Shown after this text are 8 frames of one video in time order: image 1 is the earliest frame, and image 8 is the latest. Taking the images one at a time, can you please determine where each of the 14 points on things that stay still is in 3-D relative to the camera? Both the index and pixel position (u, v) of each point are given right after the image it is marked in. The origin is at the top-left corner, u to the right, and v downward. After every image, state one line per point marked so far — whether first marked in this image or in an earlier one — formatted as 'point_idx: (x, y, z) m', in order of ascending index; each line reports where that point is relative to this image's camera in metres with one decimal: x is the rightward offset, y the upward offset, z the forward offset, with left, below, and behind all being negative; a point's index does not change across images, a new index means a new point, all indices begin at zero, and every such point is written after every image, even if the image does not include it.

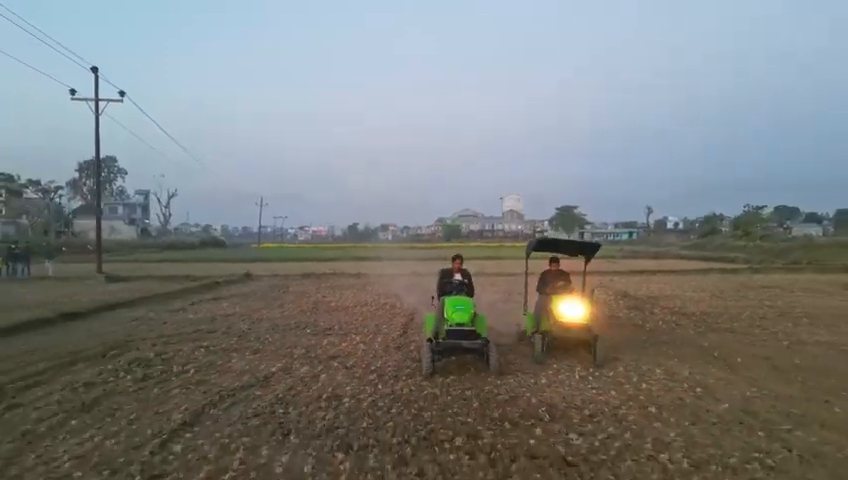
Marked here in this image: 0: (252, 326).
0: (-3.0, -1.5, +10.9) m
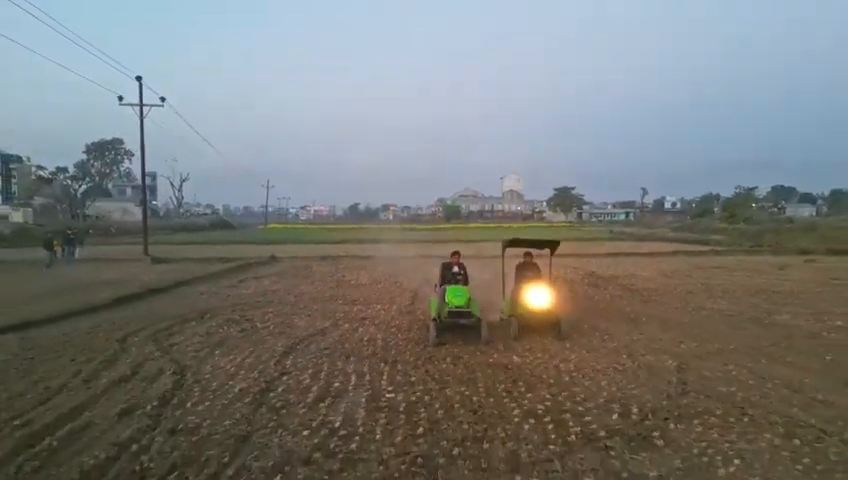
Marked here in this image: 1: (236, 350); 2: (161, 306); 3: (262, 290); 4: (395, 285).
0: (-3.0, -1.4, +14.3) m
1: (-2.8, -1.6, +9.0) m
2: (-5.7, -1.4, +13.3) m
3: (-4.3, -1.3, +16.2) m
4: (-0.8, -1.3, +17.4) m
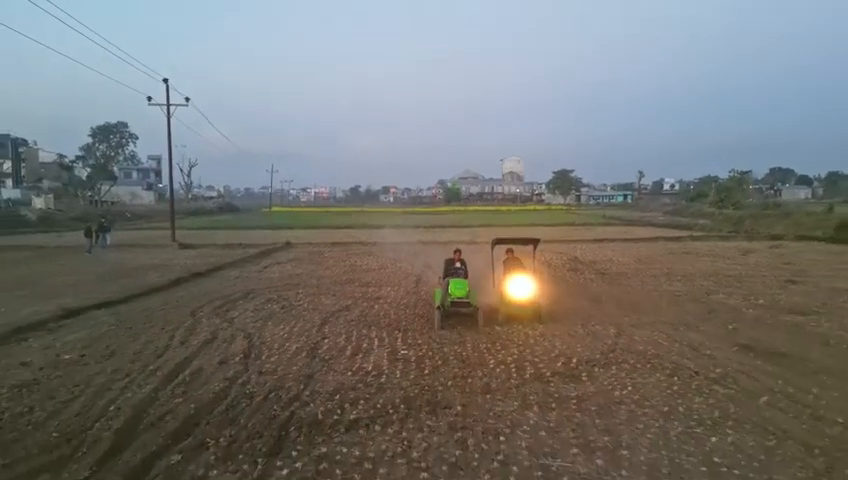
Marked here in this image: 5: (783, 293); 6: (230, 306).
0: (-2.9, -1.2, +17.0) m
1: (-2.7, -1.5, +11.7) m
2: (-5.6, -1.3, +16.0) m
3: (-4.2, -1.0, +18.8) m
4: (-0.7, -1.0, +20.0) m
5: (+8.7, -1.3, +14.9) m
6: (-4.2, -1.4, +13.3) m
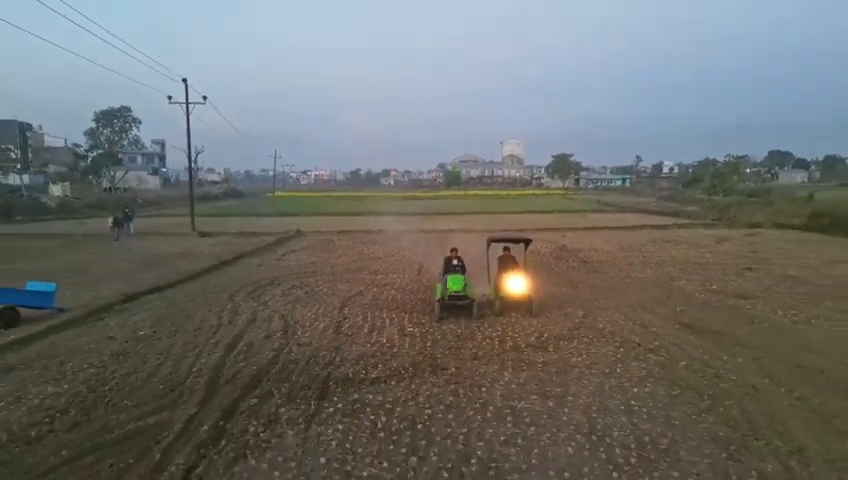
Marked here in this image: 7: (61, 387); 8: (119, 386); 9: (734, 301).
0: (-2.9, -0.9, +19.3) m
1: (-2.6, -1.5, +14.0) m
2: (-5.6, -1.1, +18.3) m
3: (-4.1, -0.8, +21.1) m
4: (-0.7, -0.7, +22.3) m
5: (+8.8, -1.1, +17.2) m
6: (-4.1, -1.3, +15.6) m
7: (-5.0, -2.0, +8.6) m
8: (-4.3, -2.0, +8.6) m
9: (+7.2, -1.4, +14.2) m
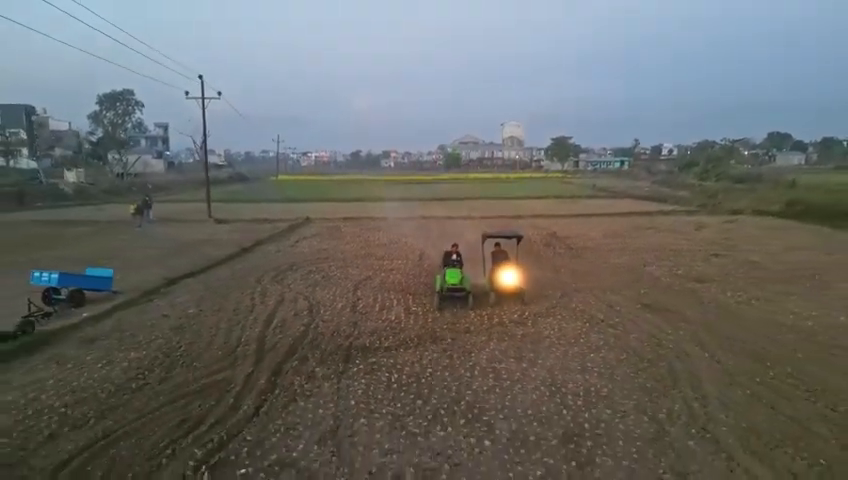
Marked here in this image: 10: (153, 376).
0: (-2.8, -0.6, +21.6) m
1: (-2.6, -1.3, +16.2) m
2: (-5.5, -0.7, +20.5) m
3: (-4.1, -0.3, +23.4) m
4: (-0.6, -0.2, +24.6) m
5: (+8.8, -0.8, +19.4) m
6: (-4.1, -1.0, +17.9) m
7: (-5.0, -2.0, +10.8) m
8: (-4.2, -2.0, +10.9) m
9: (+7.2, -1.2, +16.5) m
10: (-4.3, -2.1, +9.7) m
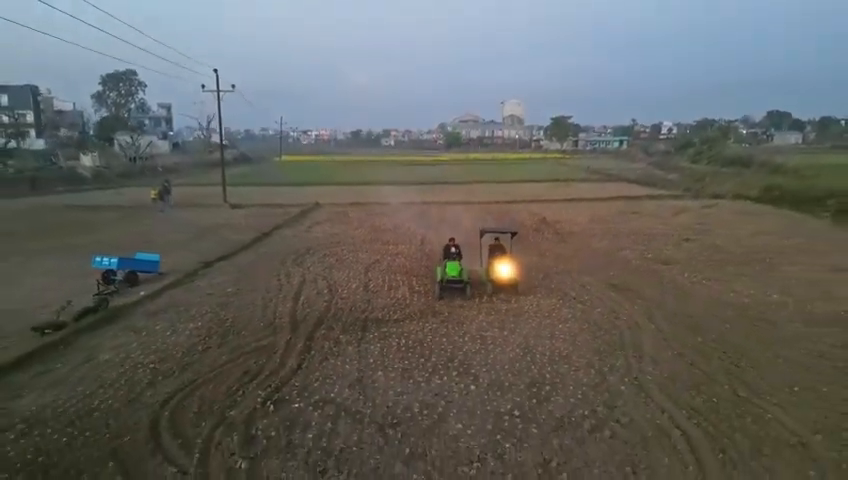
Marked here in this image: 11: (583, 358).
0: (-2.8, 0.0, +24.1) m
1: (-2.6, -0.9, +18.8) m
2: (-5.5, -0.2, +23.1) m
3: (-4.1, +0.3, +25.9) m
4: (-0.6, +0.5, +27.1) m
5: (+8.8, -0.3, +22.0) m
6: (-4.1, -0.6, +20.4) m
7: (-5.0, -1.8, +13.4) m
8: (-4.2, -1.8, +13.5) m
9: (+7.3, -0.8, +19.0) m
10: (-4.2, -2.0, +12.3) m
11: (+2.9, -2.1, +11.1) m
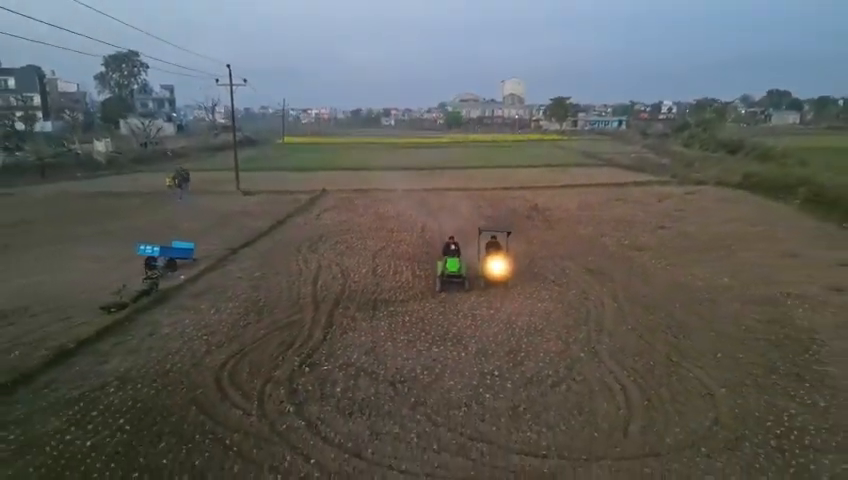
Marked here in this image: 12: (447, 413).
0: (-2.8, +0.5, +26.6) m
1: (-2.5, -0.5, +21.4) m
2: (-5.5, +0.3, +25.6) m
3: (-4.0, +0.9, +28.4) m
4: (-0.6, +1.1, +29.6) m
5: (+8.9, +0.1, +24.5) m
6: (-4.0, -0.2, +23.0) m
7: (-4.9, -1.7, +16.0) m
8: (-4.2, -1.6, +16.1) m
9: (+7.3, -0.5, +21.6) m
10: (-4.2, -1.9, +14.9) m
11: (+2.9, -2.1, +13.8) m
12: (+0.4, -2.8, +10.1) m
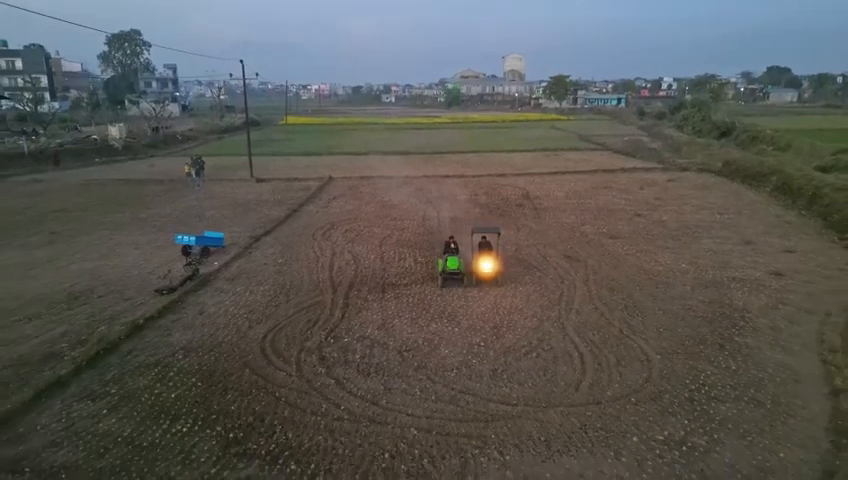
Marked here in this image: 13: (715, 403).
0: (-2.7, +1.2, +29.5) m
1: (-2.5, -0.1, +24.3) m
2: (-5.4, +0.9, +28.5) m
3: (-4.0, +1.6, +31.3) m
4: (-0.5, +1.9, +32.5) m
5: (+8.9, +0.7, +27.4) m
6: (-4.0, +0.3, +25.9) m
7: (-4.9, -1.5, +19.0) m
8: (-4.1, -1.4, +19.1) m
9: (+7.3, 0.0, +24.5) m
10: (-4.2, -1.7, +17.9) m
11: (+2.9, -1.9, +16.8) m
12: (+0.4, -2.9, +13.1) m
13: (+5.7, -3.2, +11.9) m
